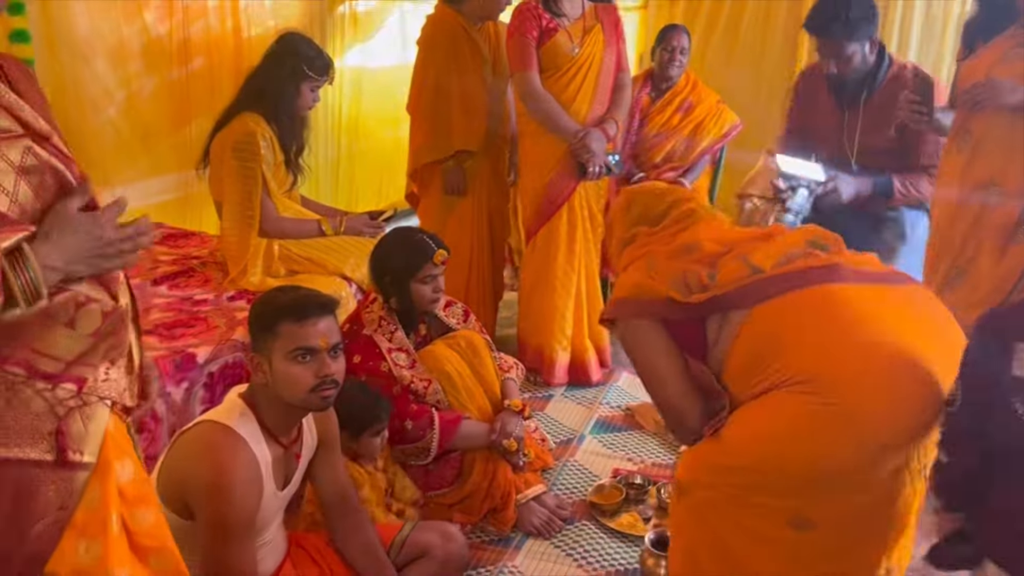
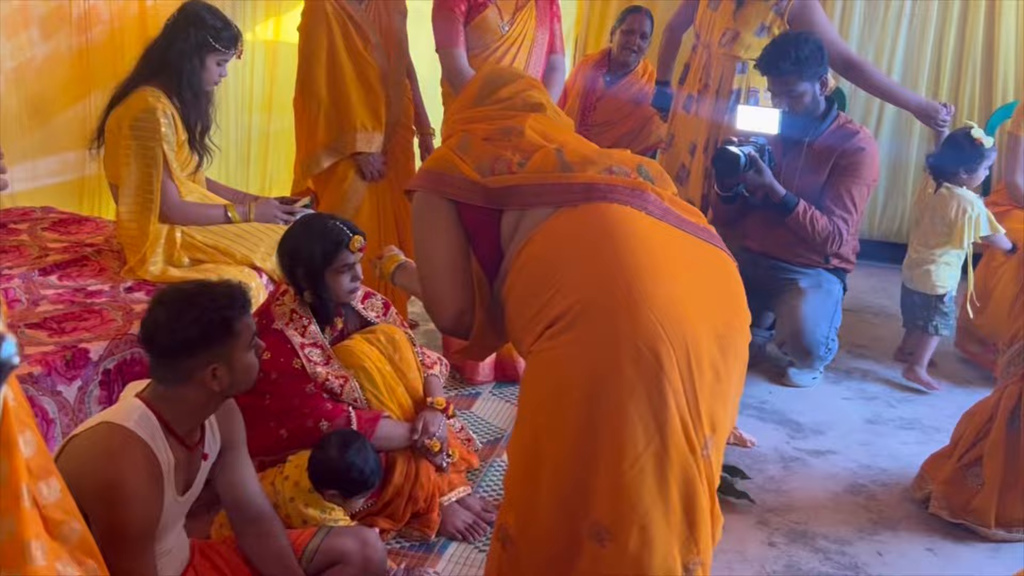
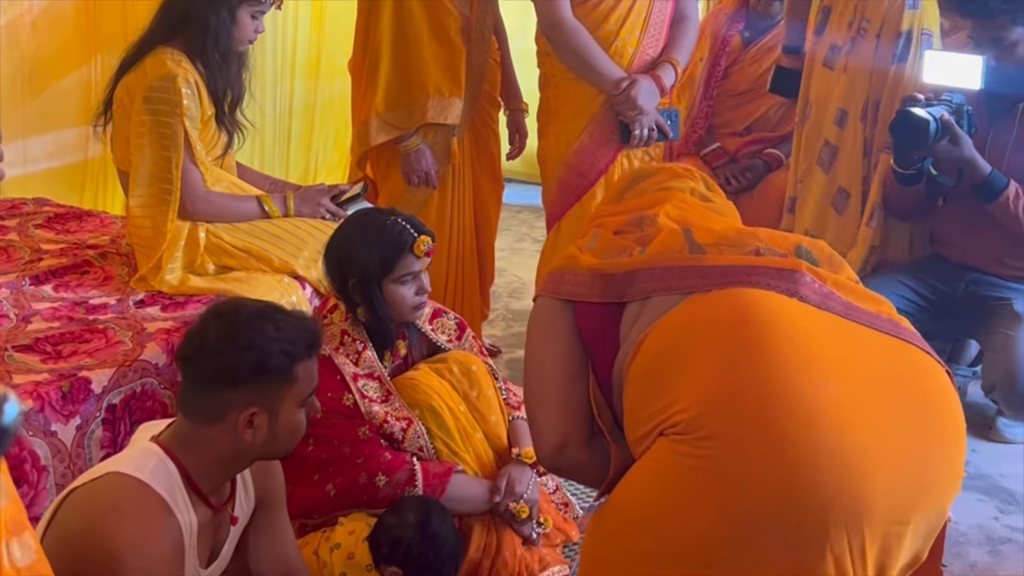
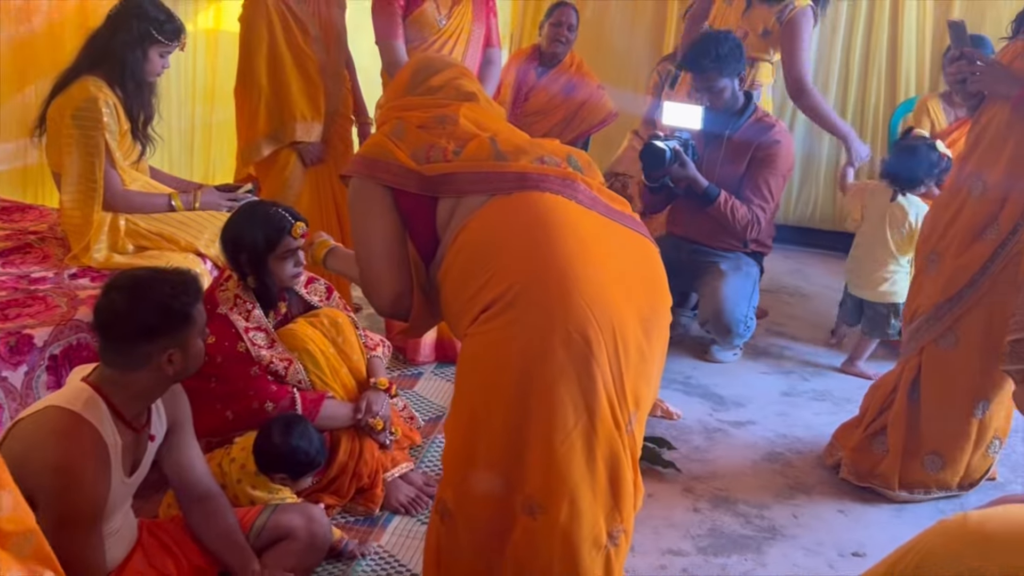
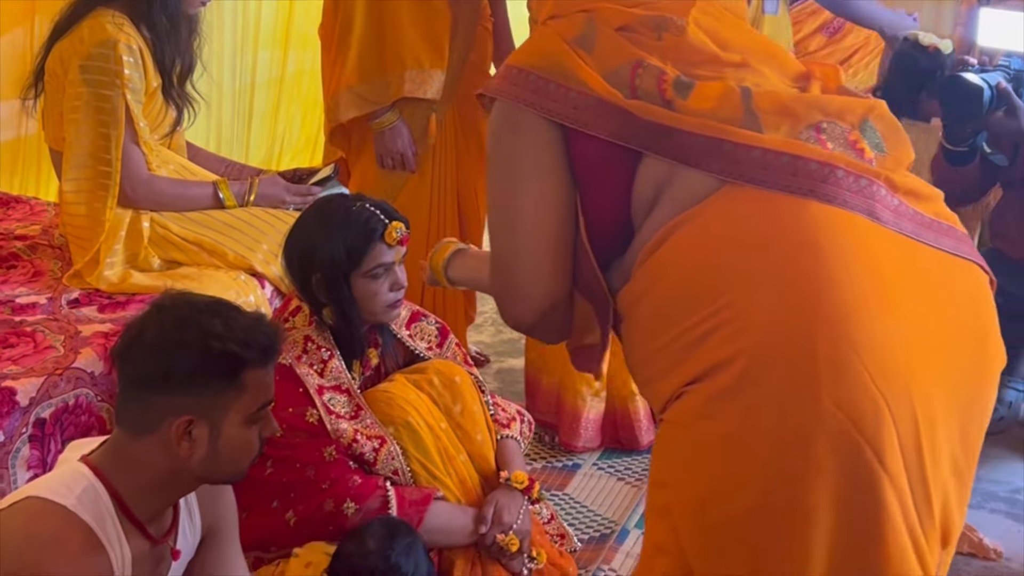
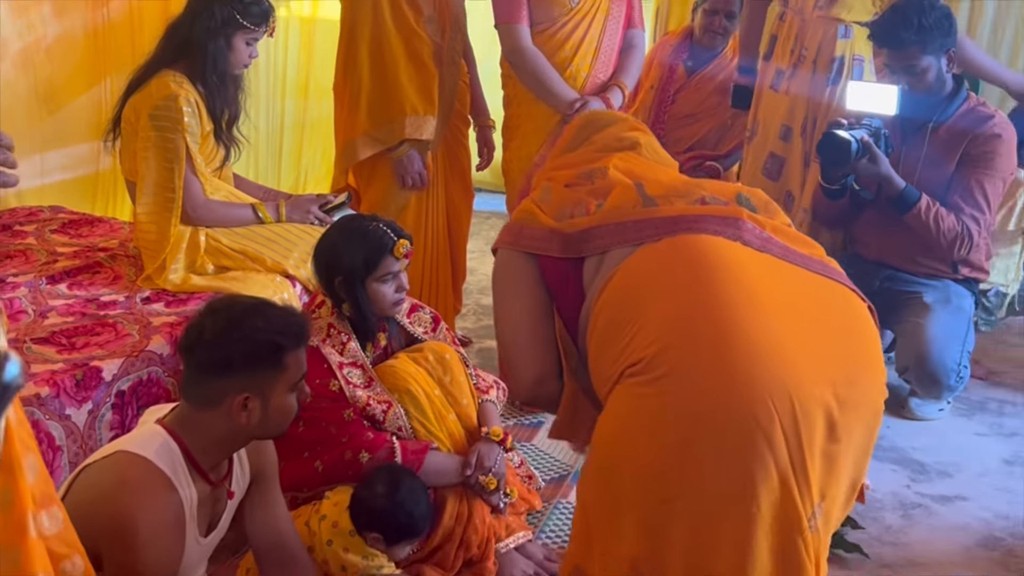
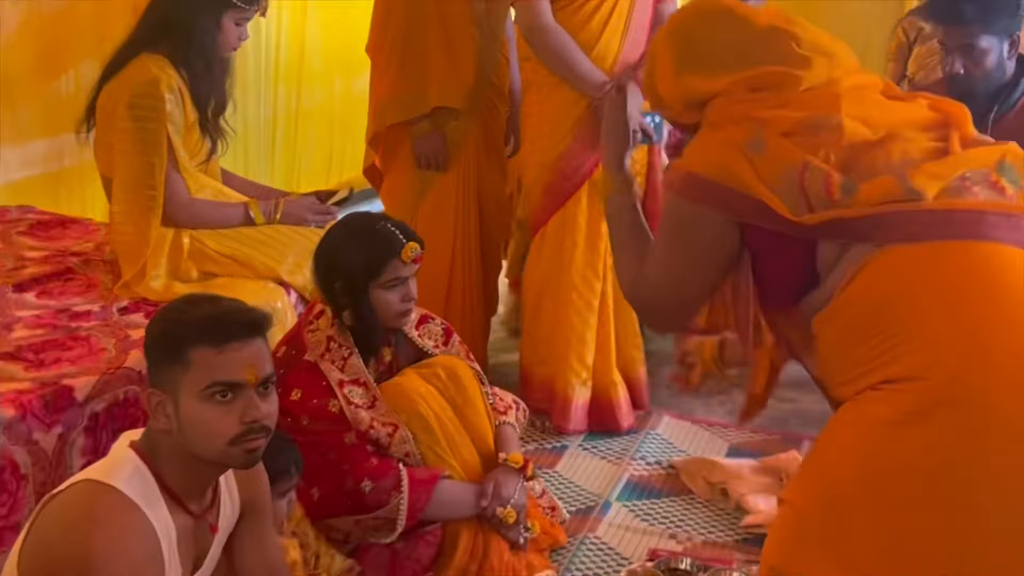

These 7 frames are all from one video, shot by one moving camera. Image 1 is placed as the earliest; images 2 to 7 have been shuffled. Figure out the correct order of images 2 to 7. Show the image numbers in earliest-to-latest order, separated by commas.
7, 5, 3, 6, 2, 4
